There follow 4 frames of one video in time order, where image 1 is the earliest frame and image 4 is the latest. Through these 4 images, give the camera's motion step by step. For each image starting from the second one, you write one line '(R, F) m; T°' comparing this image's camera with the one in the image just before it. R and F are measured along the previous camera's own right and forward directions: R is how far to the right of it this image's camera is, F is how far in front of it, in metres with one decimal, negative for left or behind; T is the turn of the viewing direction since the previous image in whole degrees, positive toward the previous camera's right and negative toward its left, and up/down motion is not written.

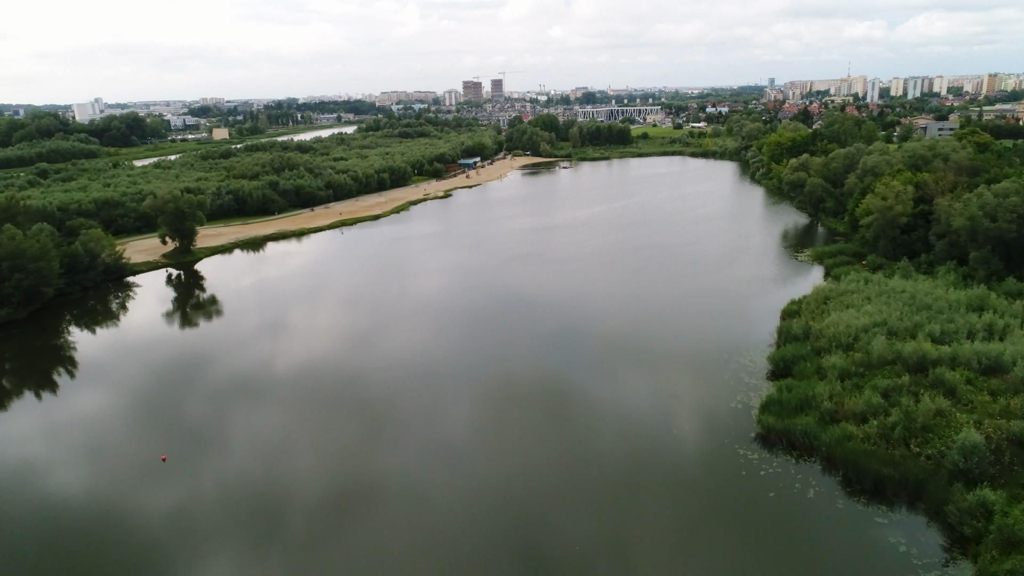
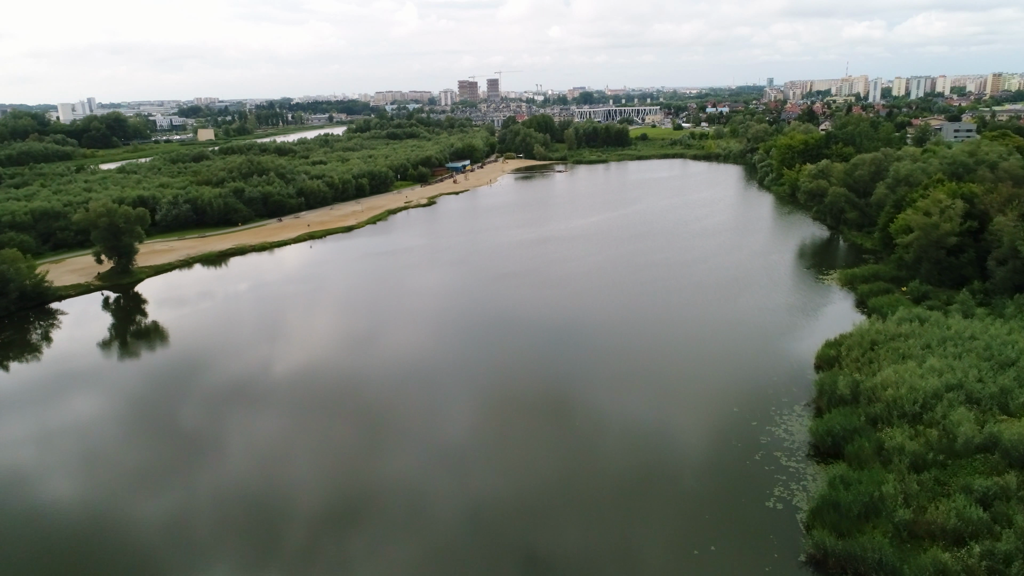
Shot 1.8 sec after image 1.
(+0.4, +2.6) m; 0°
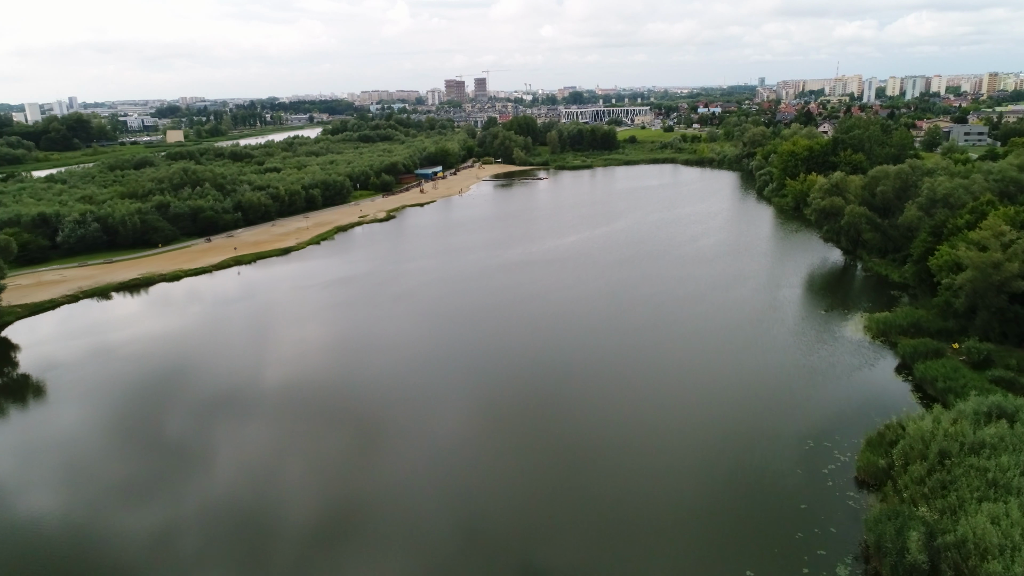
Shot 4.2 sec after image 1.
(+0.9, +3.4) m; +1°
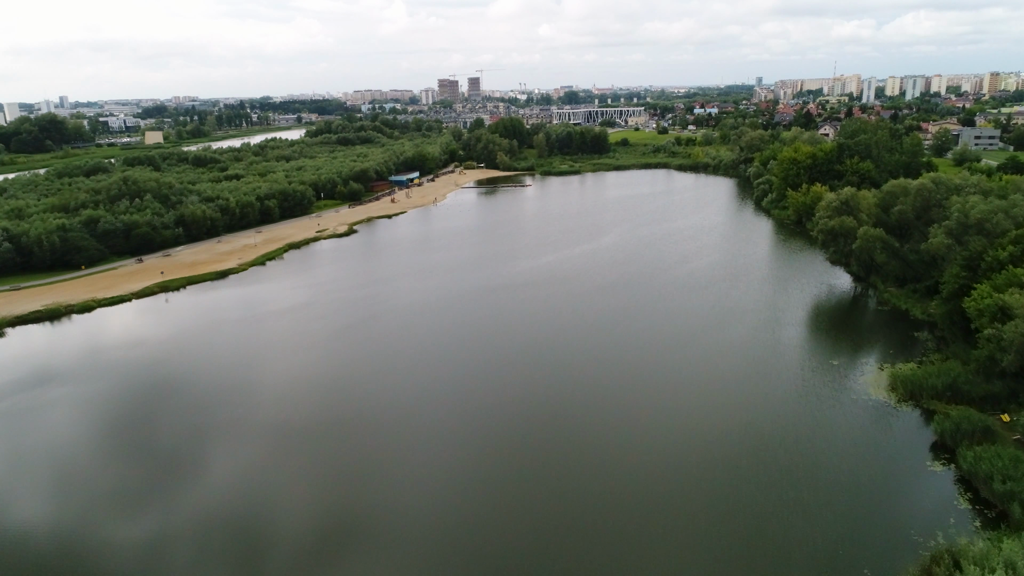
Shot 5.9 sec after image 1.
(+0.8, +2.4) m; 0°
